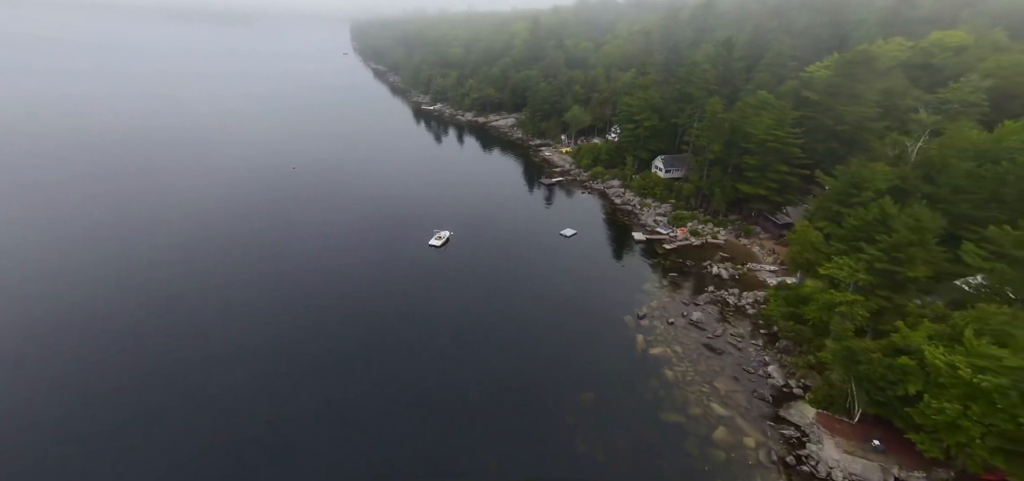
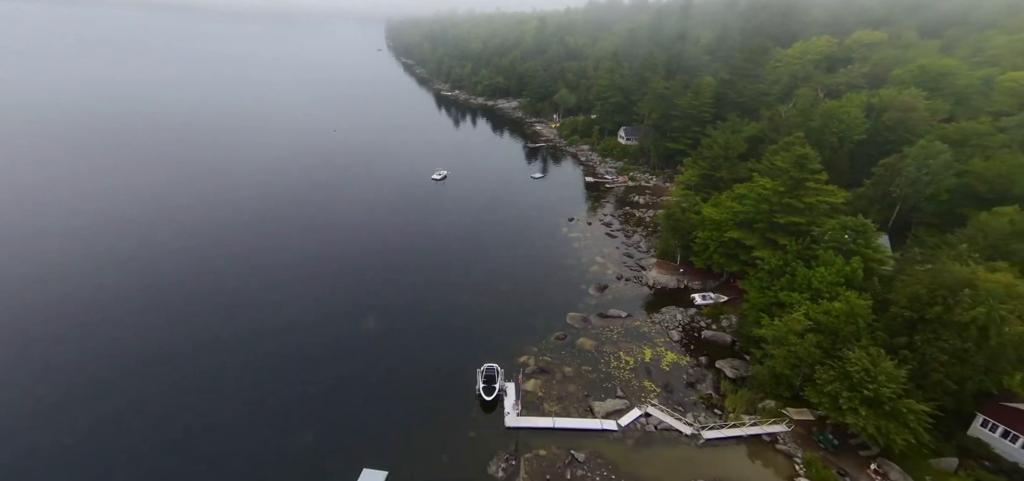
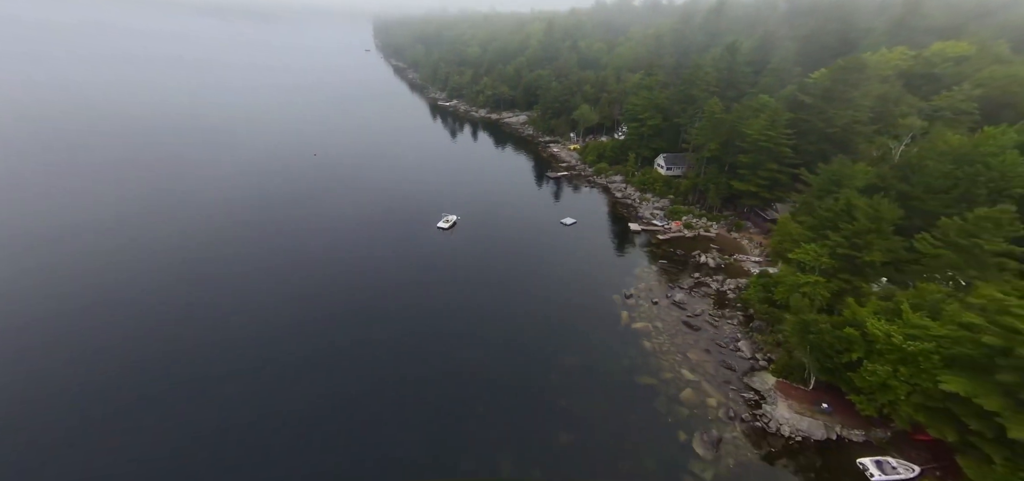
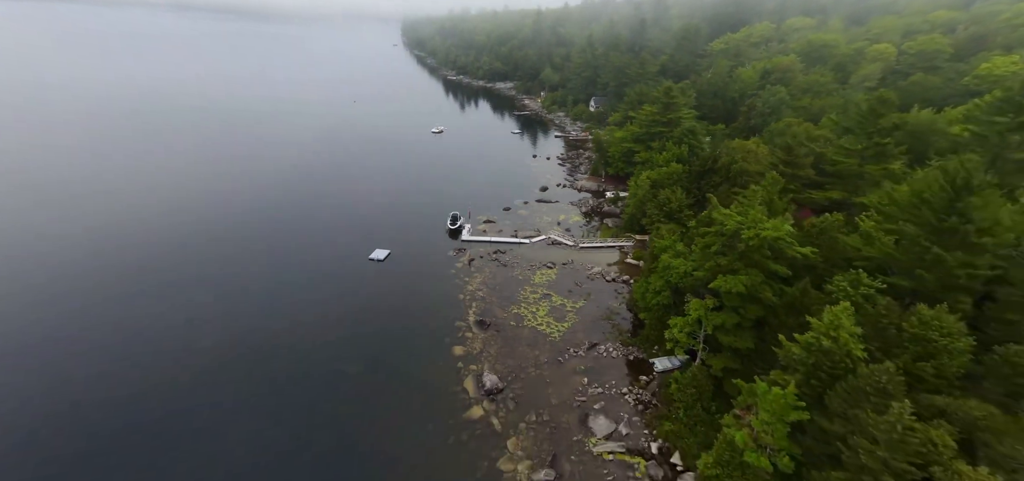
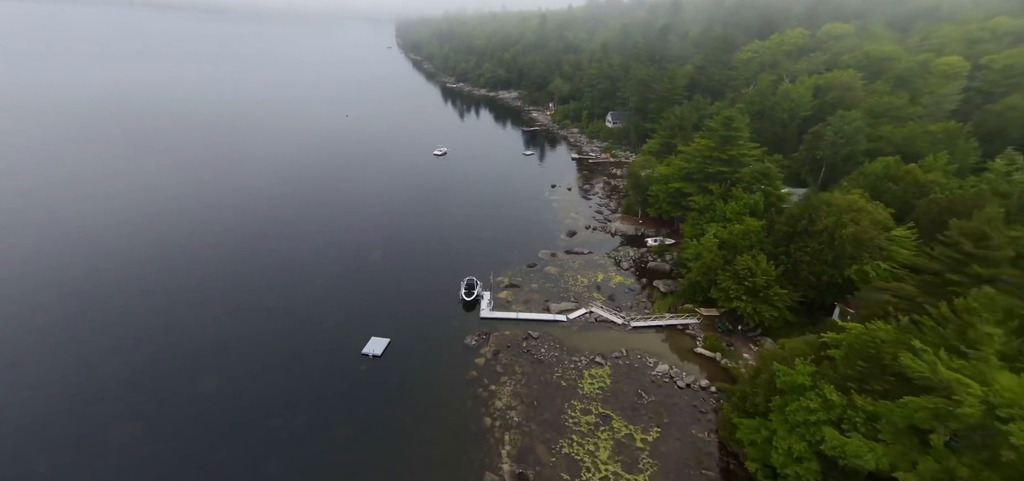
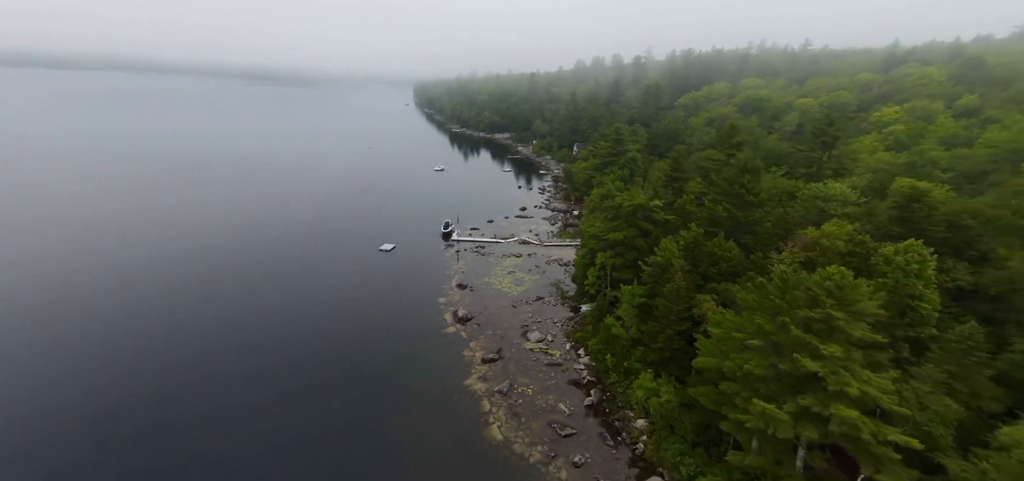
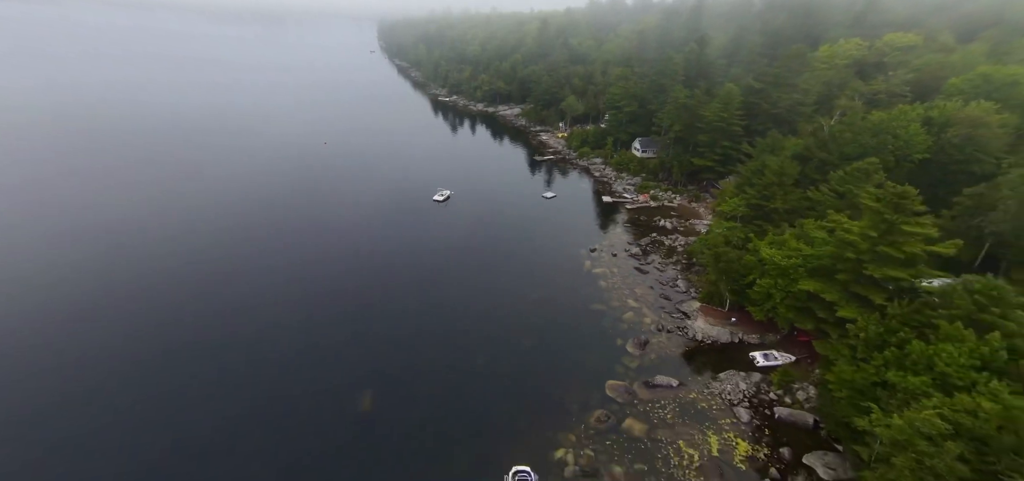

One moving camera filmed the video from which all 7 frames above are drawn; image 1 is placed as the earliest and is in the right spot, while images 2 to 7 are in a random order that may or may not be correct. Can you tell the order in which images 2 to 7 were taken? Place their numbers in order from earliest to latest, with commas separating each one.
3, 7, 2, 5, 4, 6
